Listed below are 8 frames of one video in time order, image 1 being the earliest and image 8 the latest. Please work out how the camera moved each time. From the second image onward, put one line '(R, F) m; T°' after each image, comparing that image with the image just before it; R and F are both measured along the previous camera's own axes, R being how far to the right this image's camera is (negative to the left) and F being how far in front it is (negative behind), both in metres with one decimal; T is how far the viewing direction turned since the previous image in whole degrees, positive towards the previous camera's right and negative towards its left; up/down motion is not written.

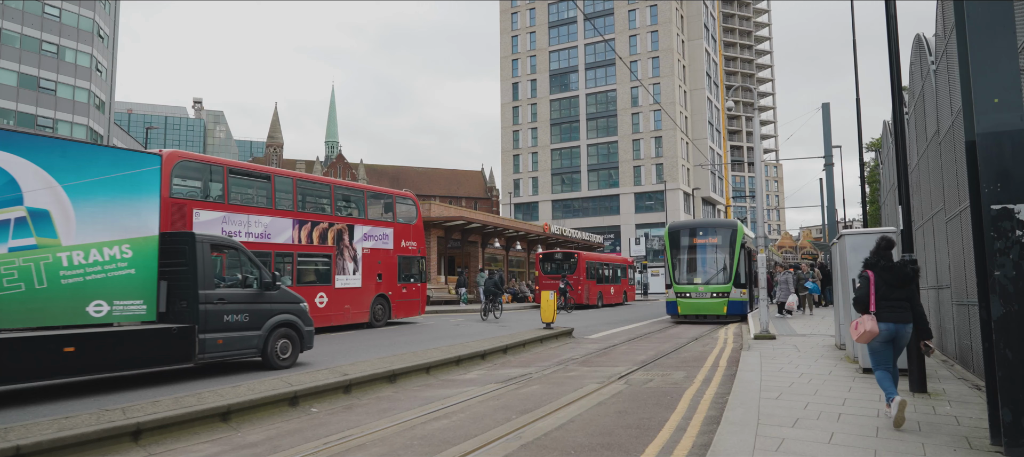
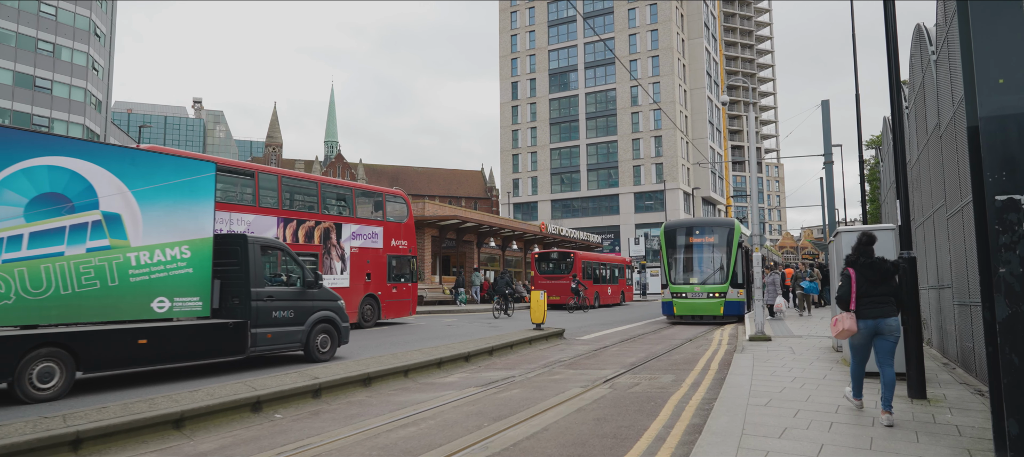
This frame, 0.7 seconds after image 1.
(+0.3, +0.4) m; 0°
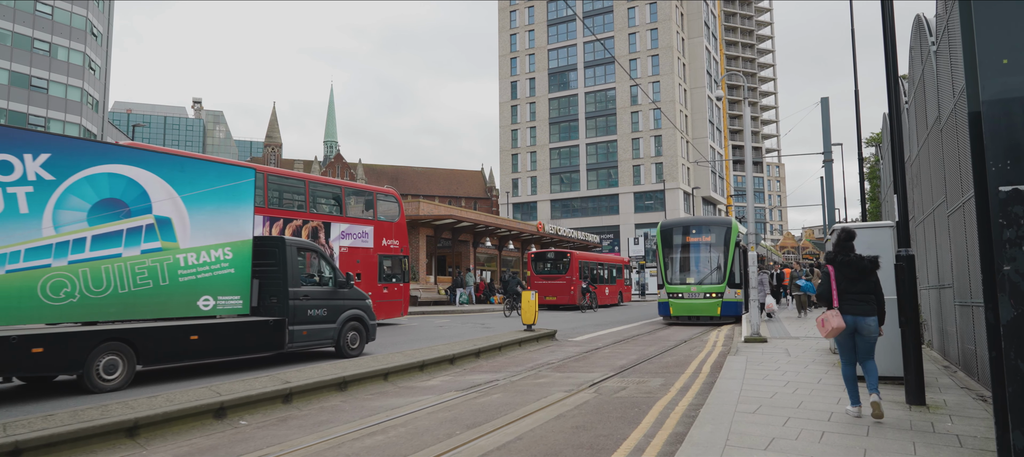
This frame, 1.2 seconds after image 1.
(+0.3, +0.3) m; 0°
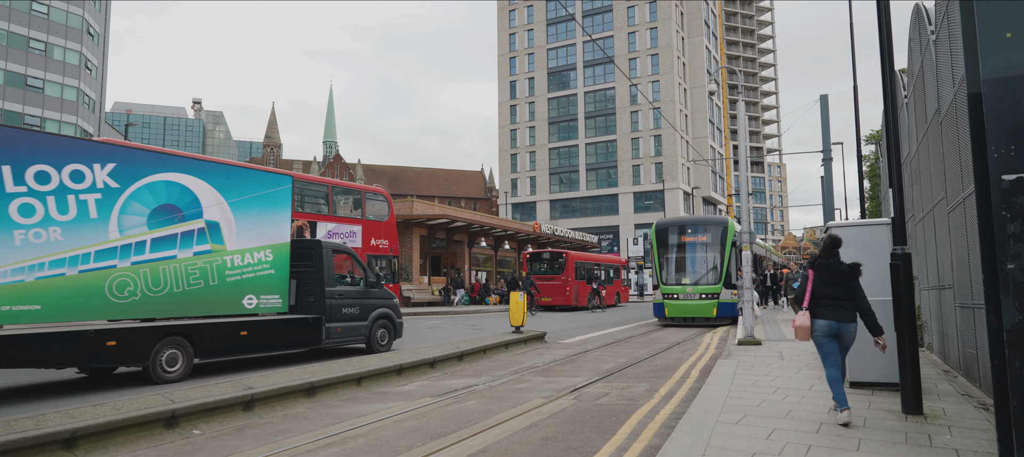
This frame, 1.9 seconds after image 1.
(+0.3, +0.4) m; 0°
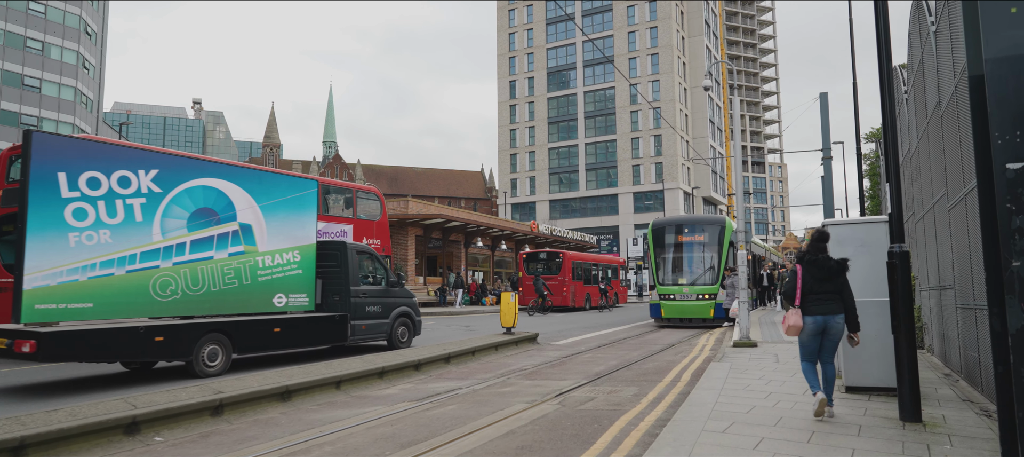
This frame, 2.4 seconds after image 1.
(+0.2, +0.3) m; 0°
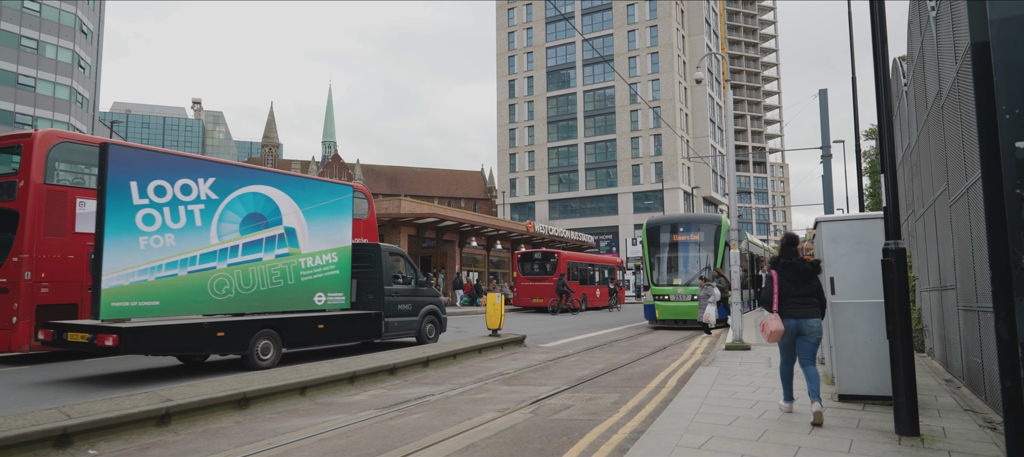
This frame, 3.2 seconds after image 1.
(+0.3, +0.5) m; 0°
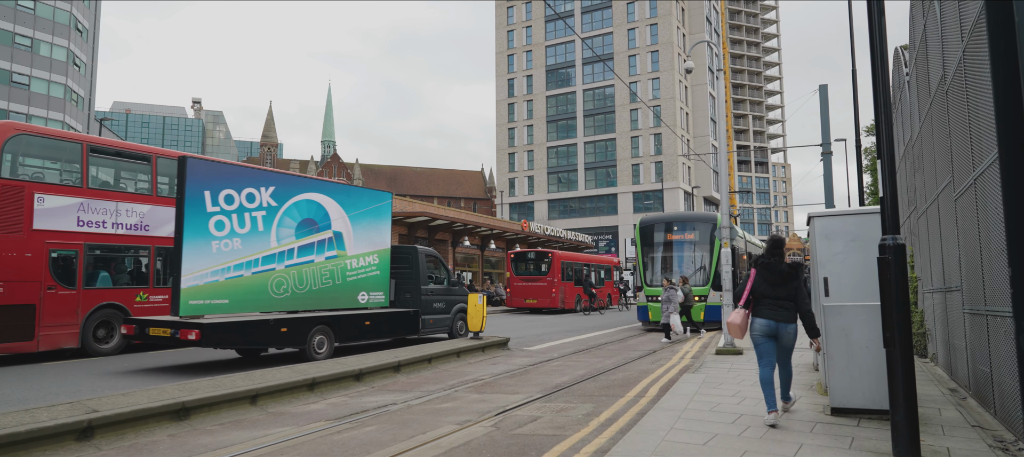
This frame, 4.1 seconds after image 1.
(+0.4, +0.6) m; 0°
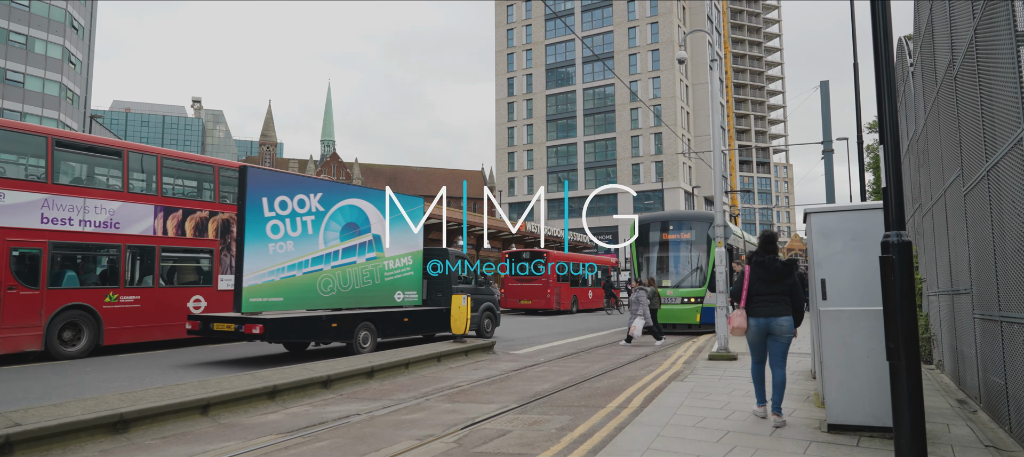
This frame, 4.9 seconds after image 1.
(+0.3, +0.5) m; 0°
